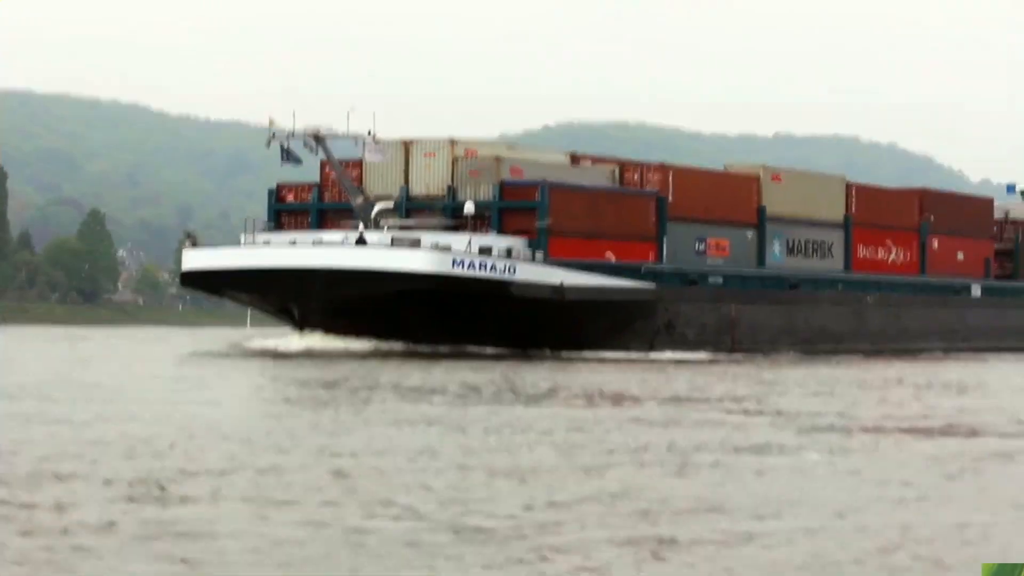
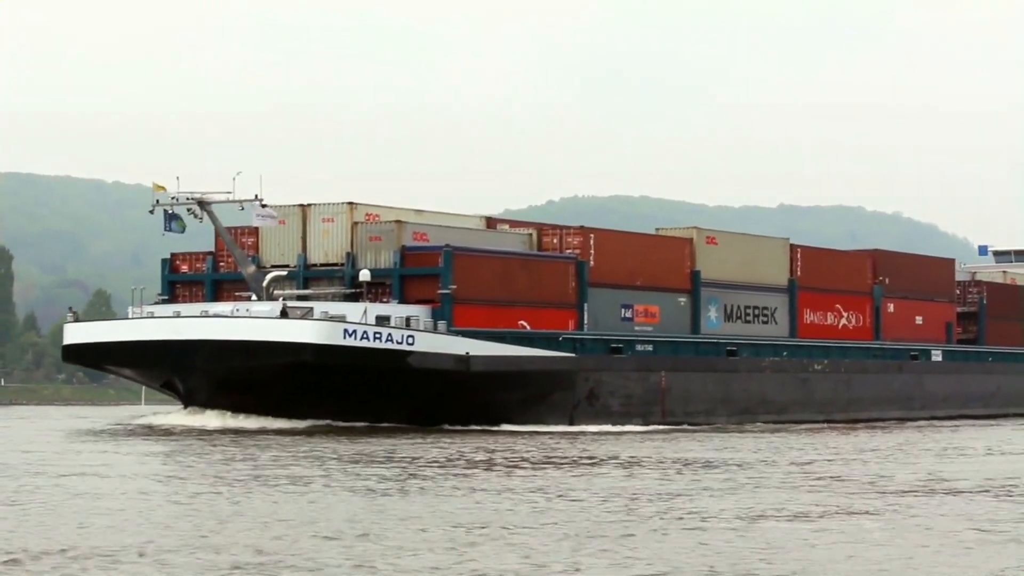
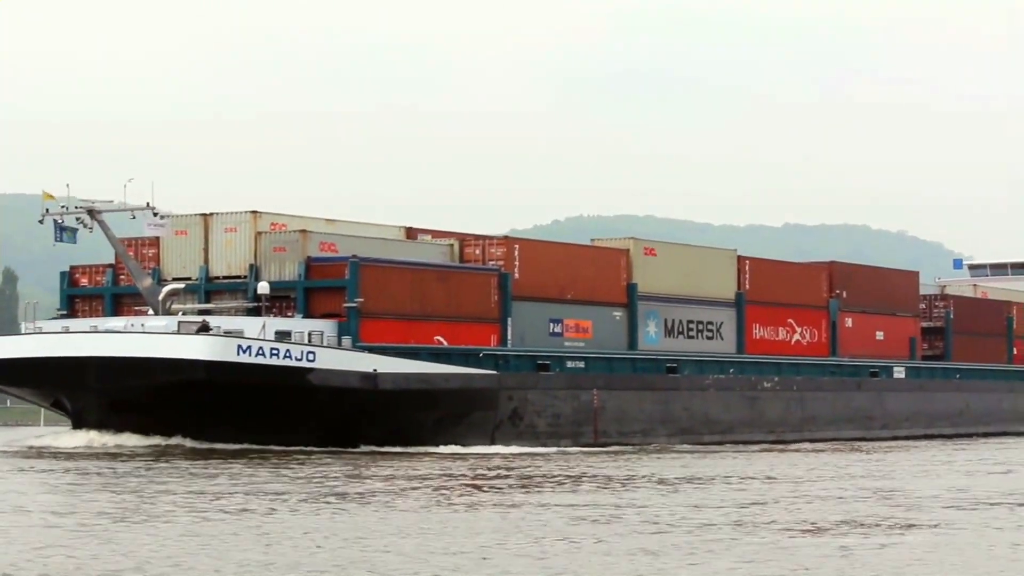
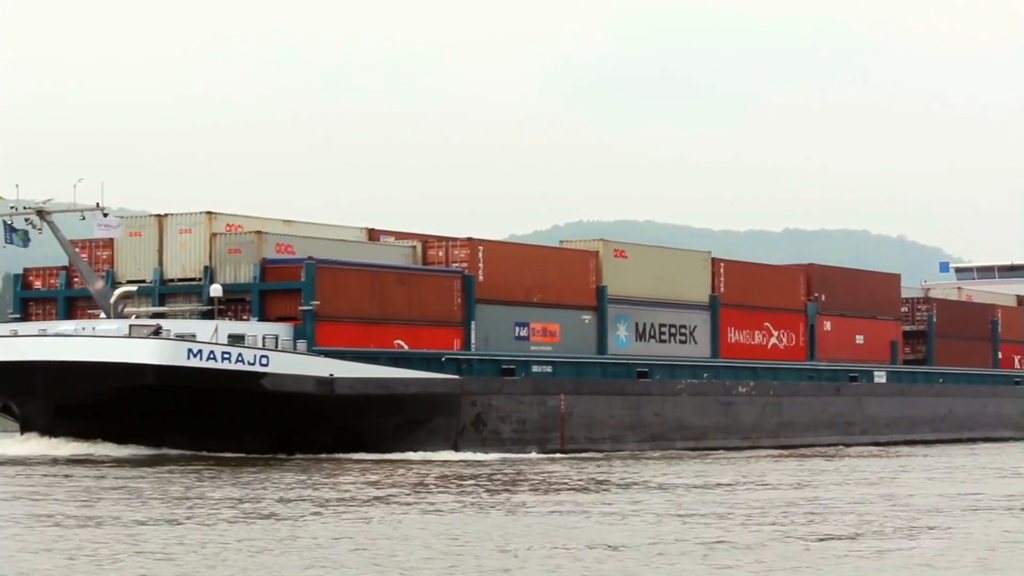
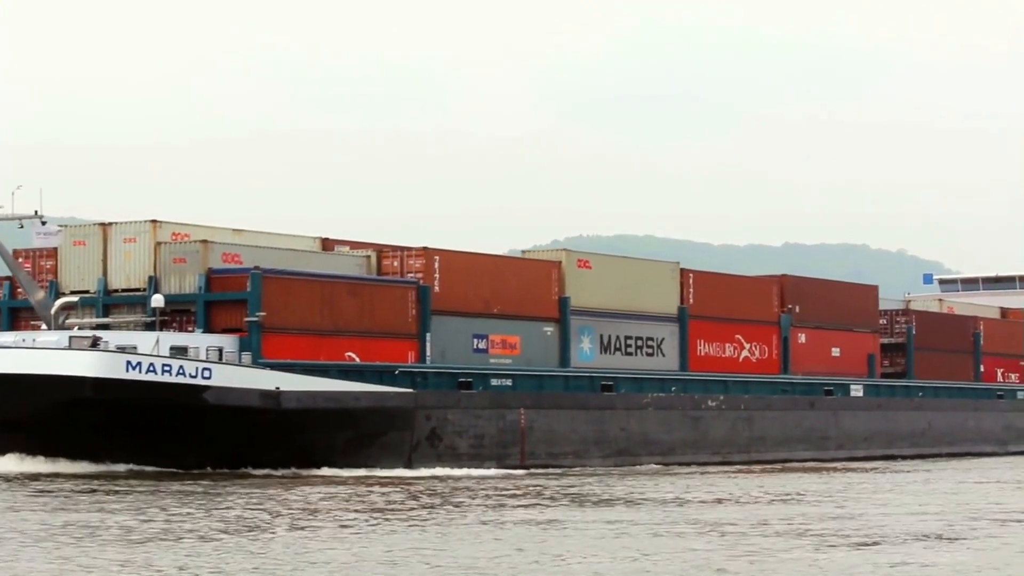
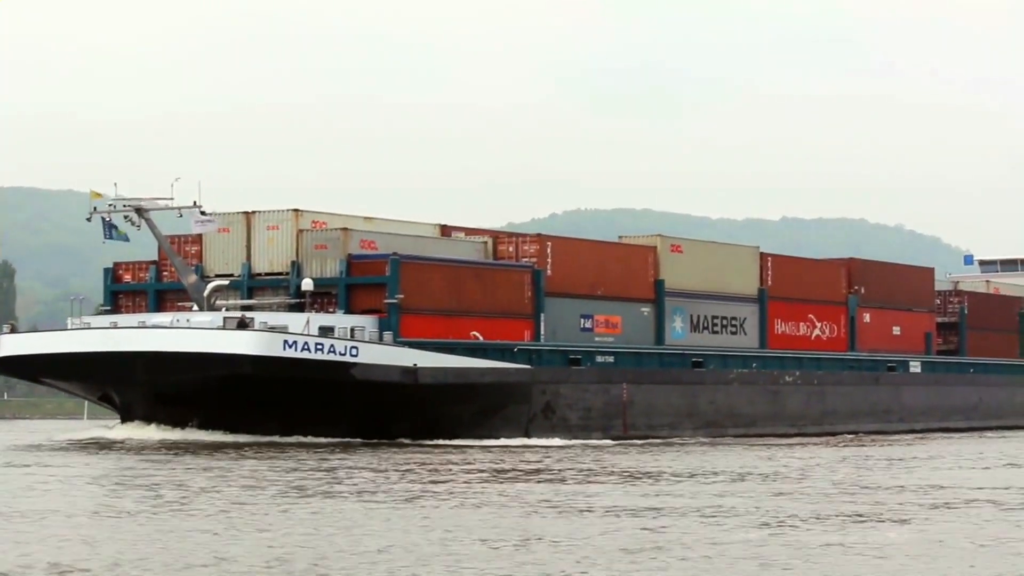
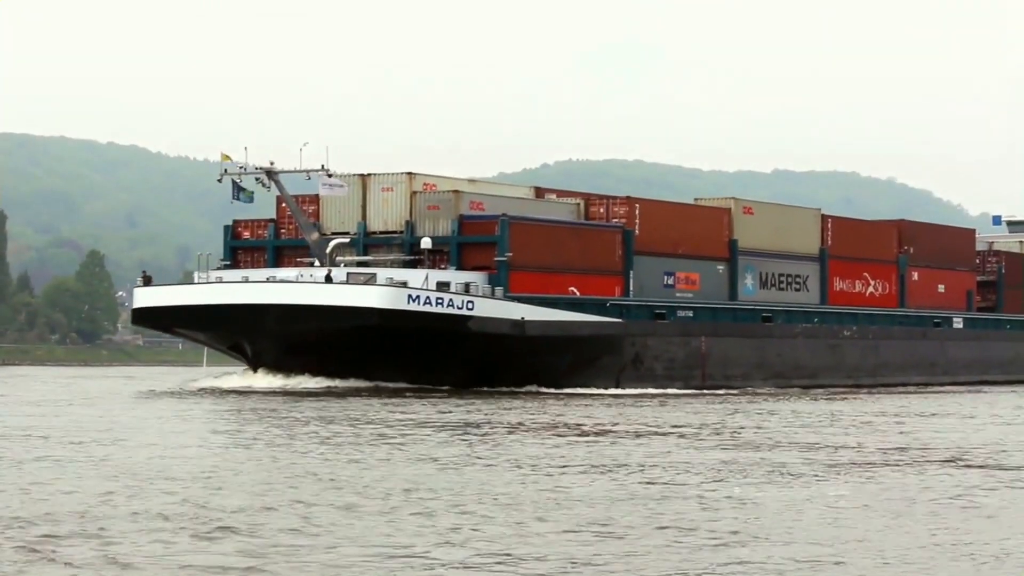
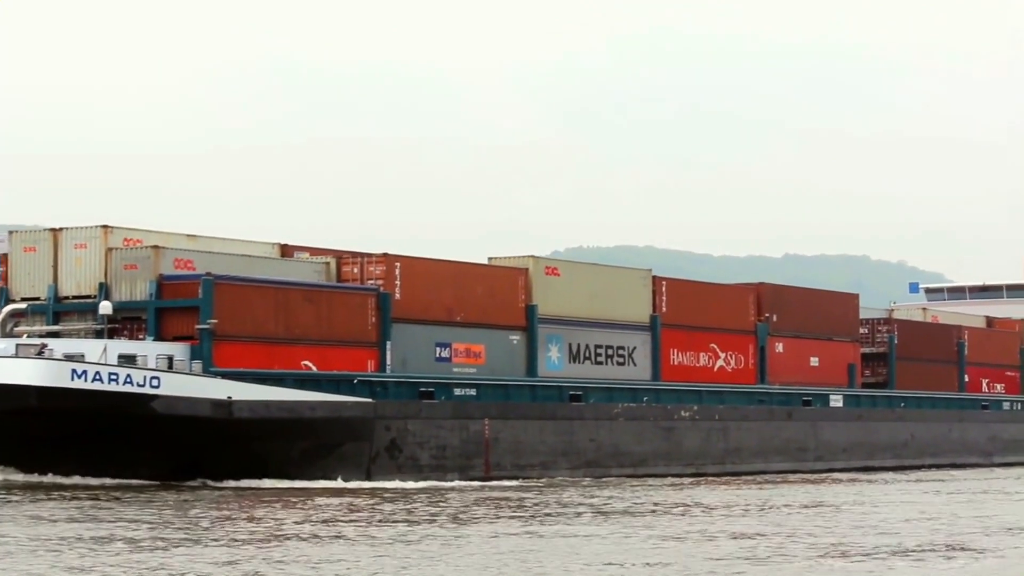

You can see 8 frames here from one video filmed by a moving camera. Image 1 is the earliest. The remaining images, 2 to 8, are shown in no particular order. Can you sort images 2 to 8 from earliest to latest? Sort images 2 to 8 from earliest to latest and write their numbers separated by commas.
7, 2, 6, 3, 4, 5, 8
